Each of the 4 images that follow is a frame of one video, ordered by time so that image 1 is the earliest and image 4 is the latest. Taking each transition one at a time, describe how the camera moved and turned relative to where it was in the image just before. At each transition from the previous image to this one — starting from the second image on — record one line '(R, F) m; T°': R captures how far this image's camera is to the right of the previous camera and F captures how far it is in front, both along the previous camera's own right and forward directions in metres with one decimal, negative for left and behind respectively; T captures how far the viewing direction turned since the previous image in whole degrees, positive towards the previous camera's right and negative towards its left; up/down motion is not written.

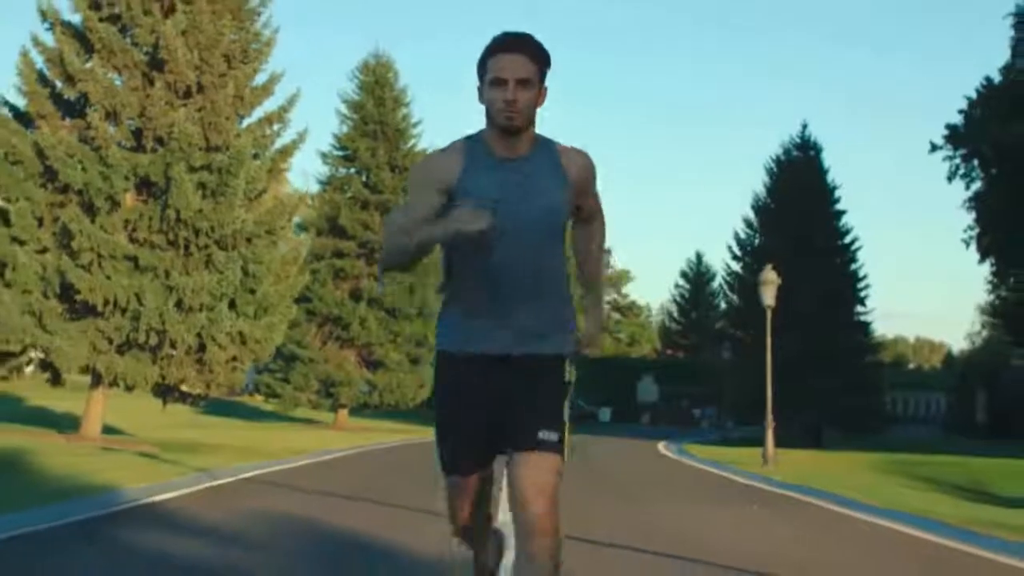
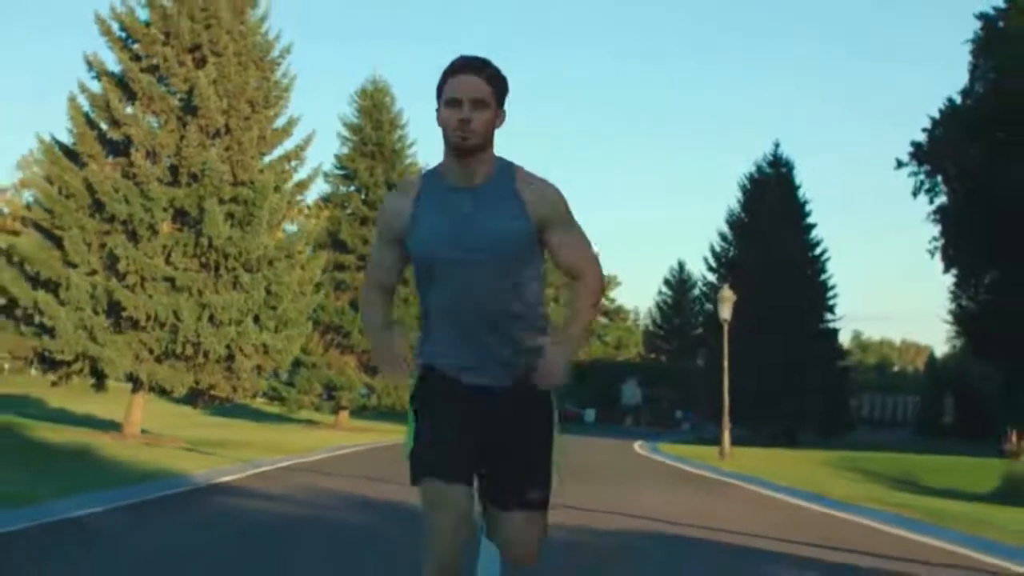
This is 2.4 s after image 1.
(0.0, -3.2) m; 0°
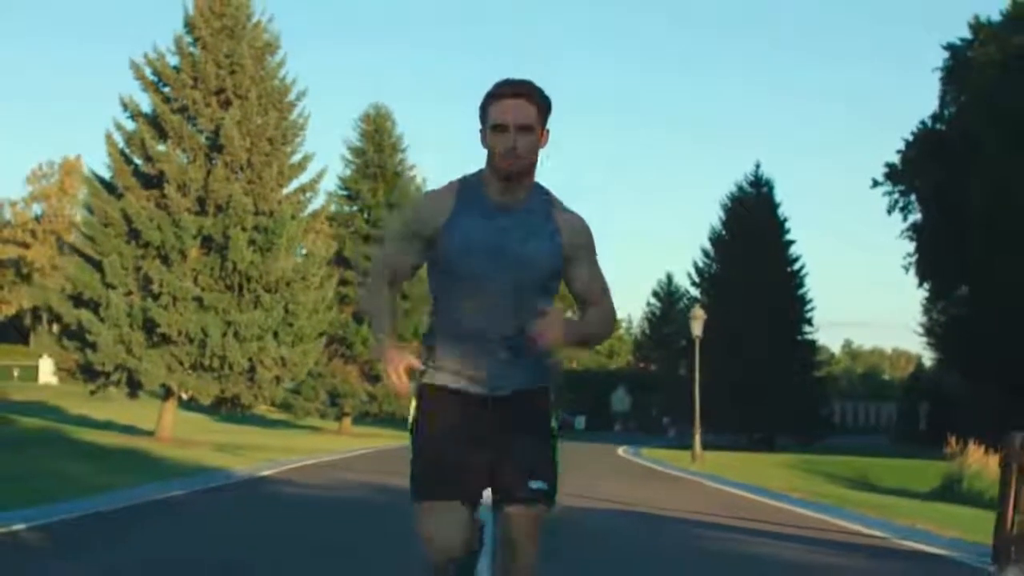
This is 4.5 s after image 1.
(0.0, -2.9) m; 0°
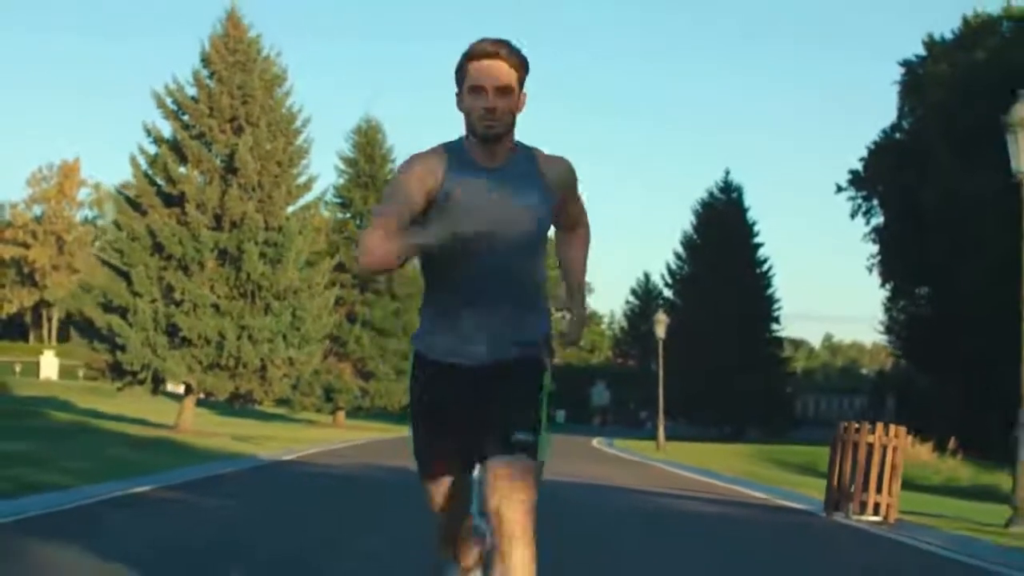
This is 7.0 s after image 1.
(0.0, -3.3) m; +1°
